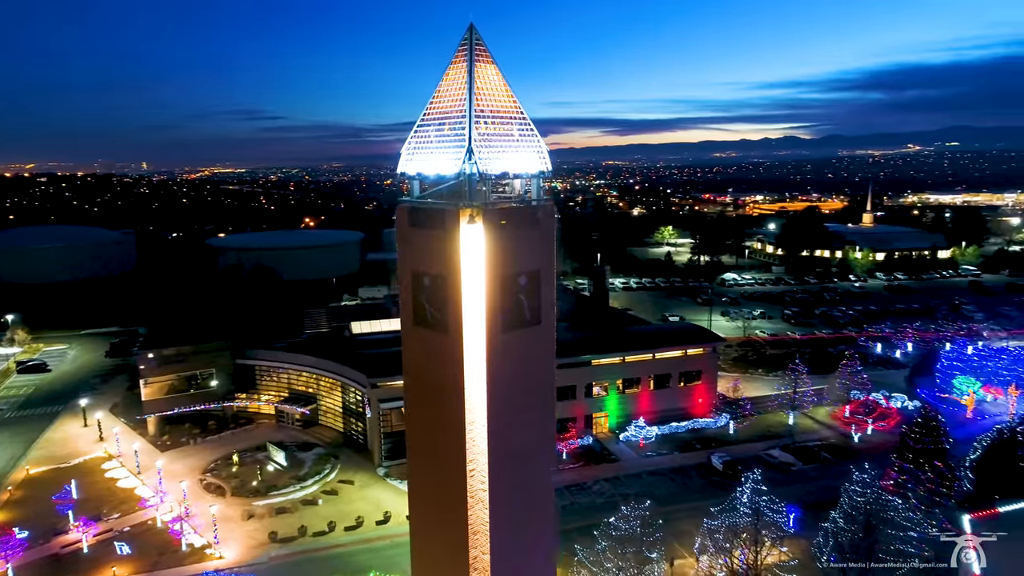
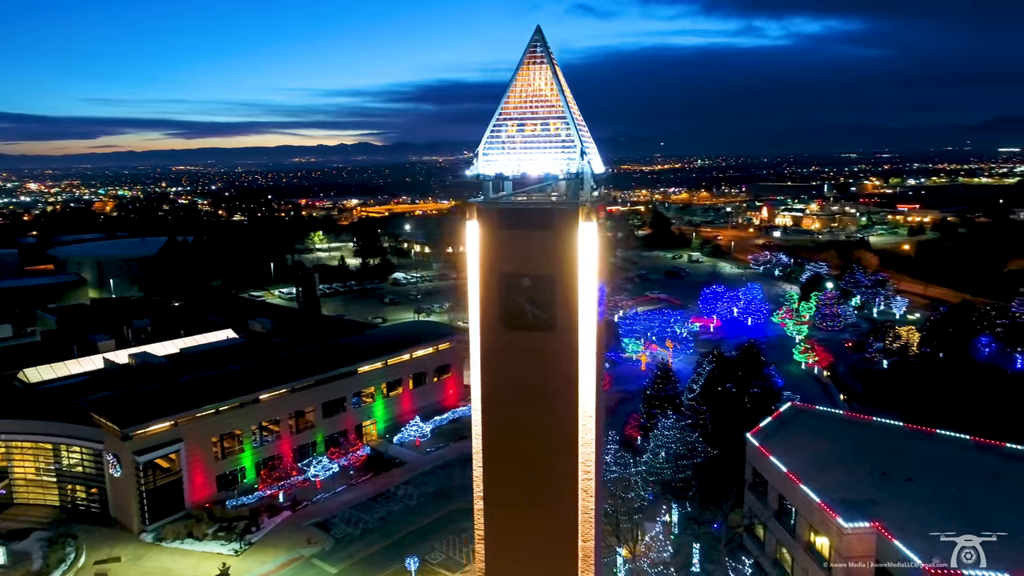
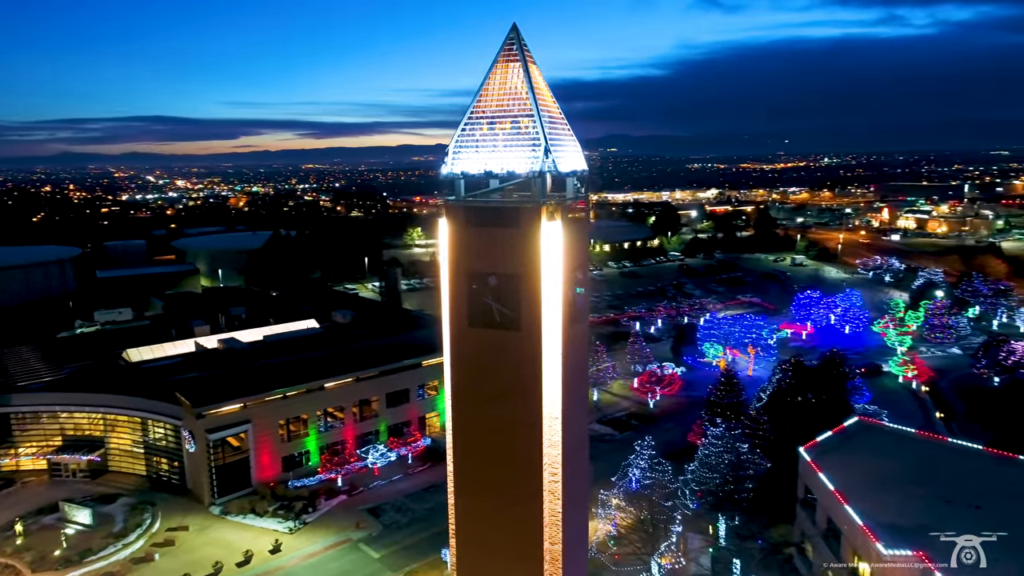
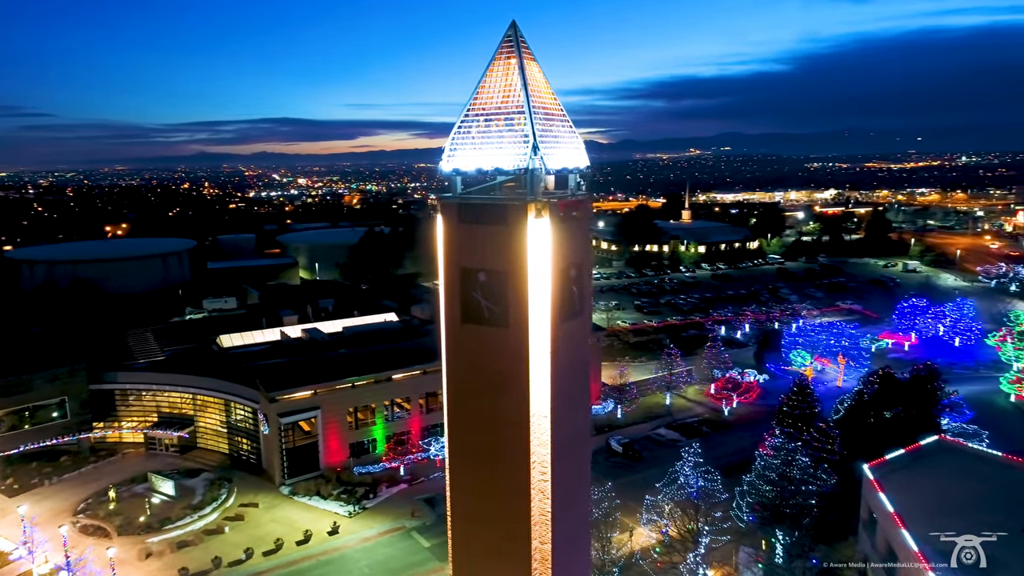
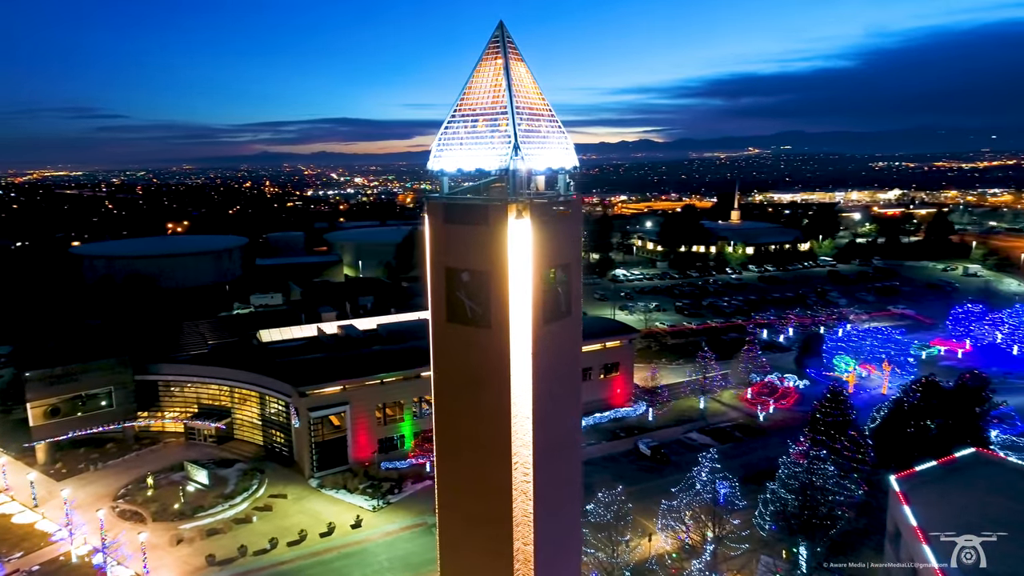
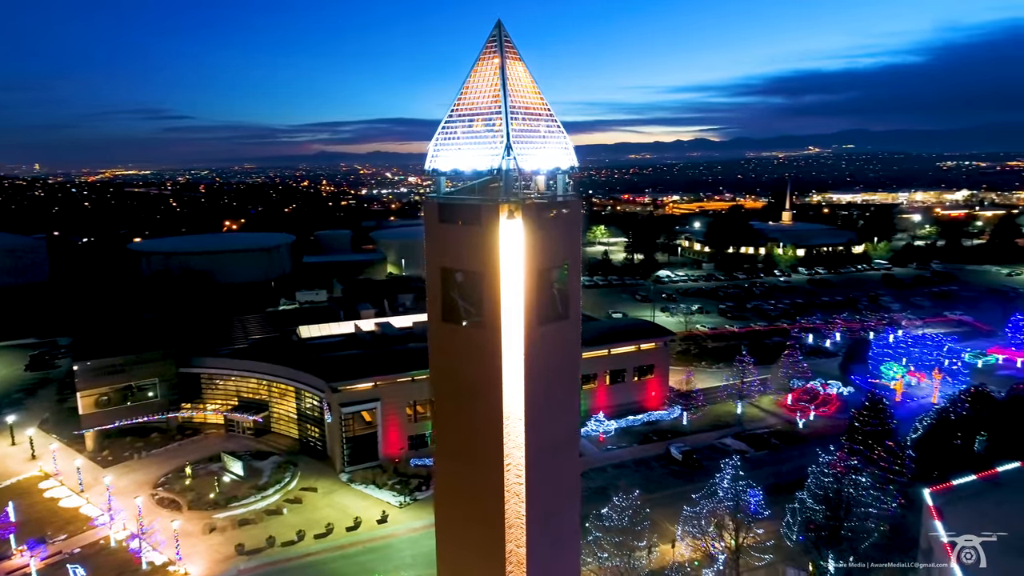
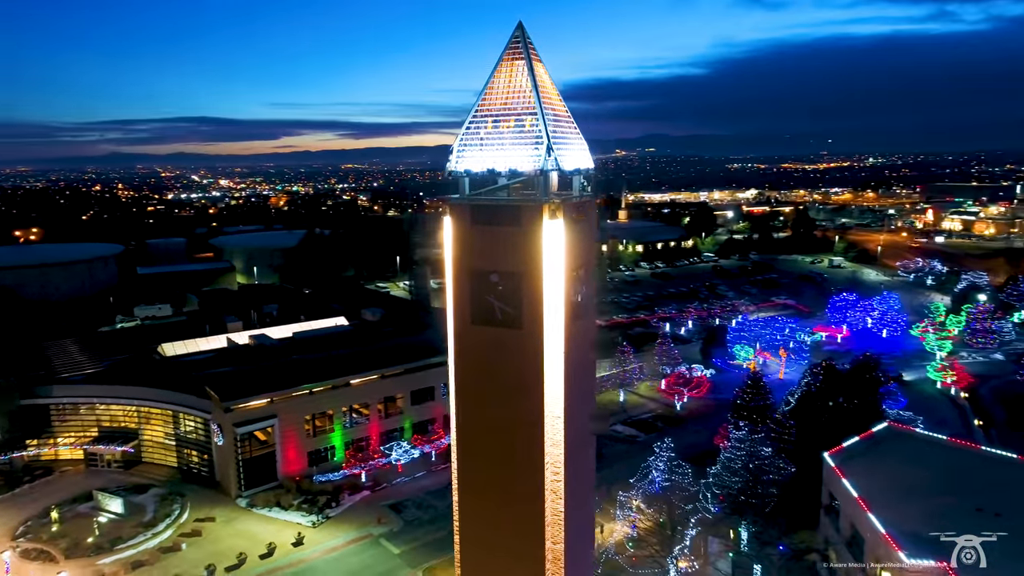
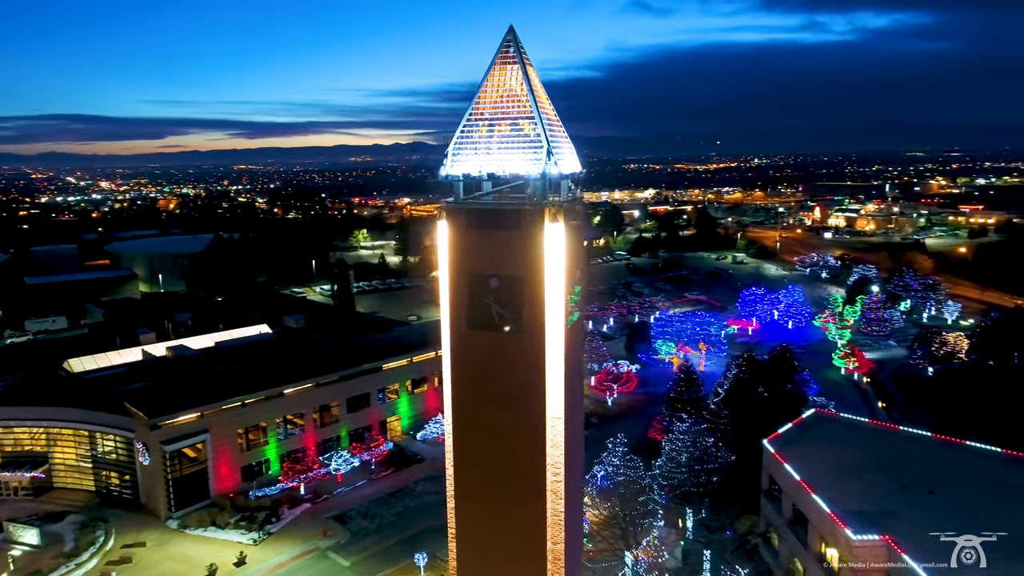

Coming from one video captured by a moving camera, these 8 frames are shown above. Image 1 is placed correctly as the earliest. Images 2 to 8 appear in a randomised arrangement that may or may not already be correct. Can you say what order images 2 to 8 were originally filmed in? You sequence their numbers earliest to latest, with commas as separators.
6, 5, 4, 7, 3, 8, 2
